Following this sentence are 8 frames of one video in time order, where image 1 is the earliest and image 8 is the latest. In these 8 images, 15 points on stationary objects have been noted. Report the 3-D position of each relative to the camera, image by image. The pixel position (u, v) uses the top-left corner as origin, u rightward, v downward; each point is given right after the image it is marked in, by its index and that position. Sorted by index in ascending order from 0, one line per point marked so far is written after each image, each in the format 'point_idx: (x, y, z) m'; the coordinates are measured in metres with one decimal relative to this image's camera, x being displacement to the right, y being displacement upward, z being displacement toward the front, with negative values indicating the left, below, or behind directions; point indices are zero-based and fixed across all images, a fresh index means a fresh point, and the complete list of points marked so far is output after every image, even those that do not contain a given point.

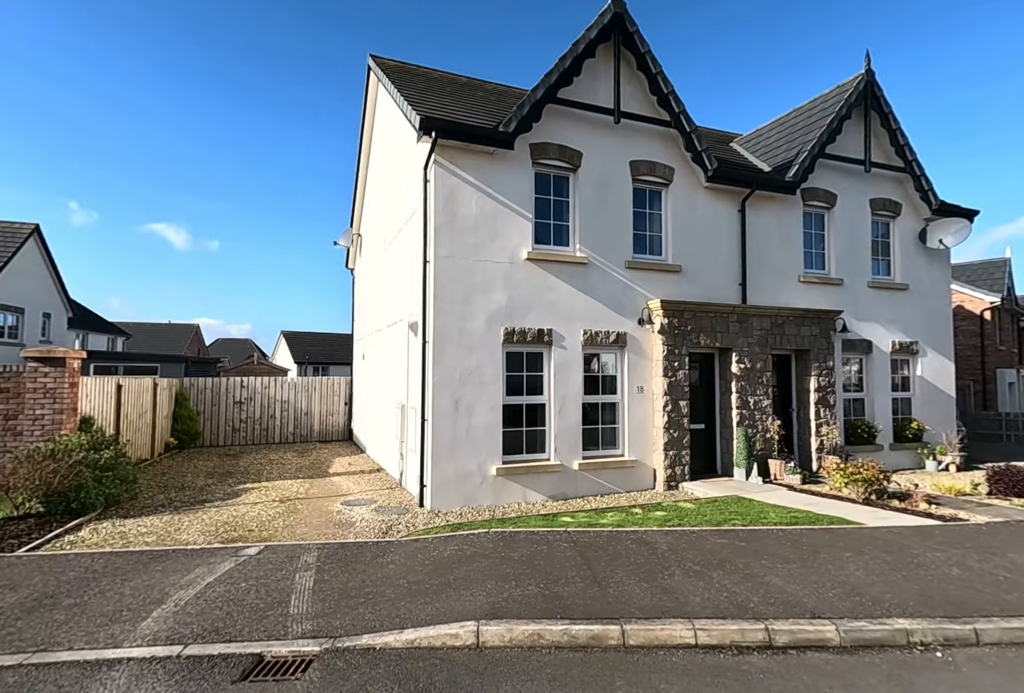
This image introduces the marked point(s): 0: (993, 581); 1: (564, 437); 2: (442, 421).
0: (+4.3, -2.1, +4.7) m
1: (+0.9, -1.6, +8.9) m
2: (-1.1, -1.2, +8.0) m
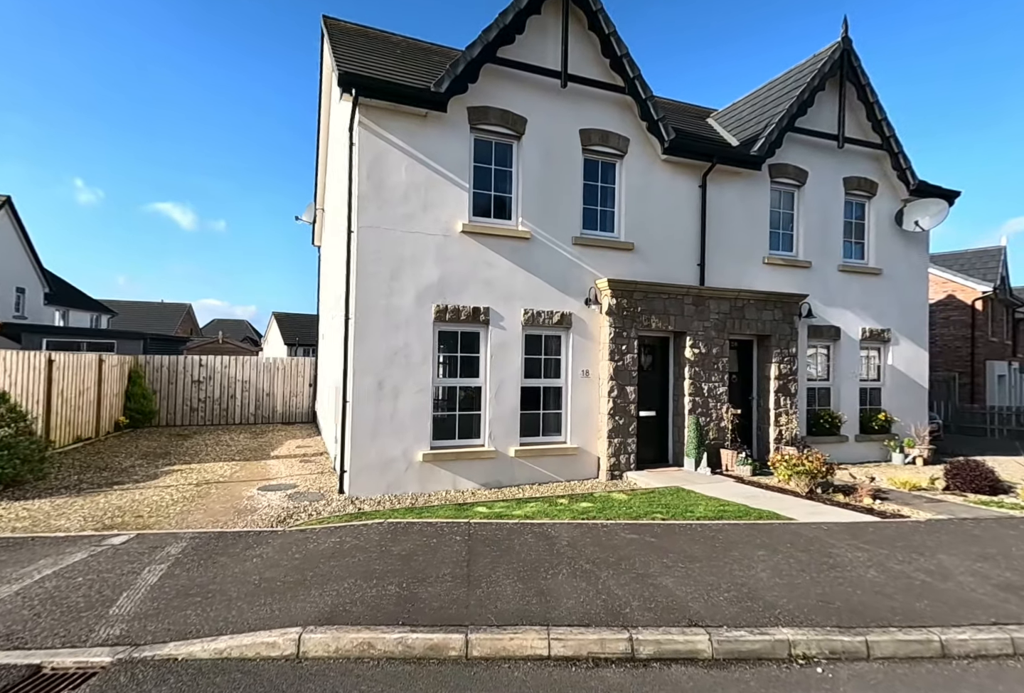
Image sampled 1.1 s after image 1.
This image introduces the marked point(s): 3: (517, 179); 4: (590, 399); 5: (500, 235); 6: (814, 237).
0: (+3.2, -2.0, +4.3) m
1: (-0.2, -1.2, +8.4) m
2: (-2.1, -0.8, +7.5) m
3: (+0.1, +2.8, +8.7) m
4: (+1.3, -0.9, +9.1) m
5: (-0.2, +1.8, +8.5) m
6: (+6.4, +2.3, +11.0) m
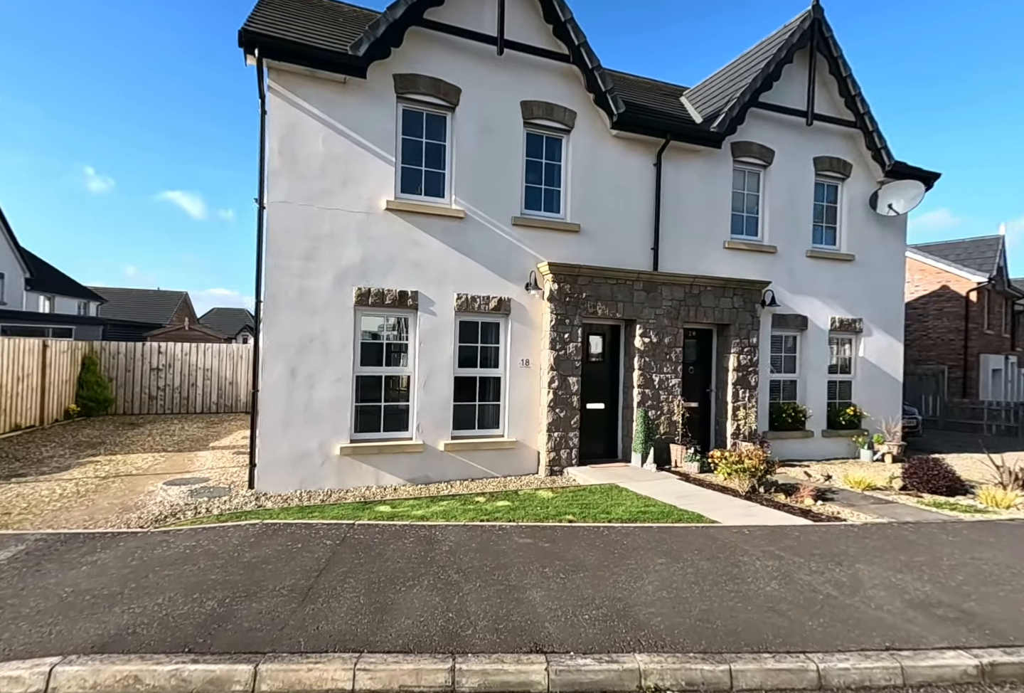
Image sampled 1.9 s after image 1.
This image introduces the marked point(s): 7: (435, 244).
0: (+2.1, -1.9, +3.8) m
1: (-1.3, -1.0, +7.9) m
2: (-3.2, -0.6, +7.0) m
3: (-0.9, +3.0, +8.1) m
4: (+0.3, -0.7, +8.6) m
5: (-1.2, +2.0, +7.9) m
6: (+5.4, +2.5, +10.4) m
7: (-1.2, +1.6, +8.0) m
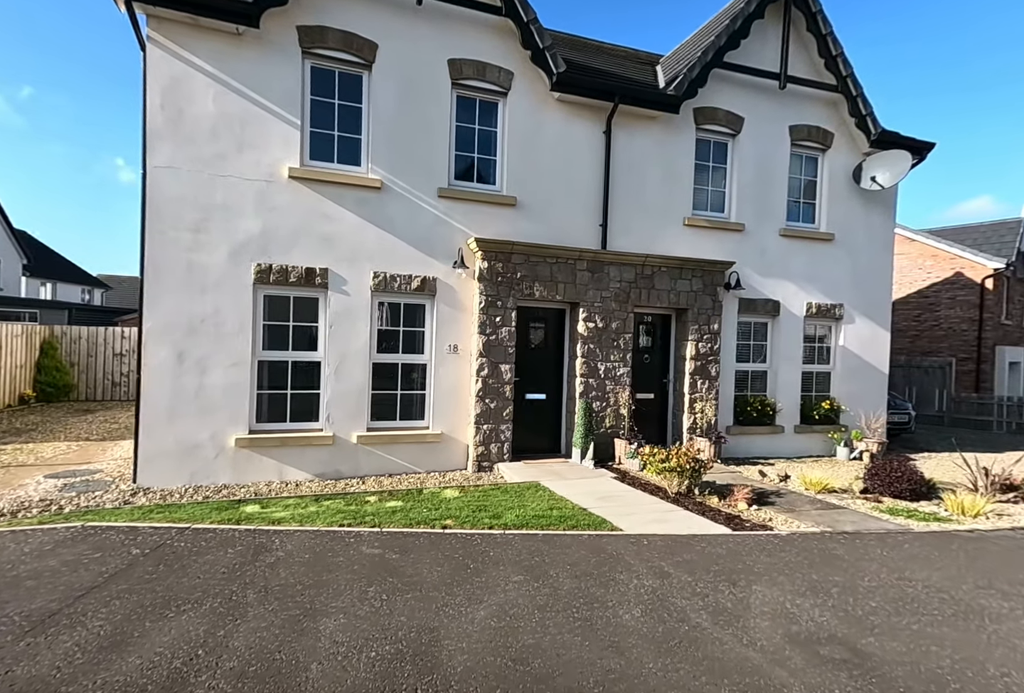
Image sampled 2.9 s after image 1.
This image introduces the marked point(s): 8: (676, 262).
0: (+0.9, -1.7, +3.1) m
1: (-2.4, -0.8, +7.3) m
2: (-4.4, -0.4, +6.4) m
3: (-2.0, +3.2, +7.4) m
4: (-0.8, -0.5, +7.9) m
5: (-2.3, +2.2, +7.2) m
6: (+4.3, +2.7, +9.4) m
7: (-2.3, +1.8, +7.3) m
8: (+2.7, +1.4, +8.7) m
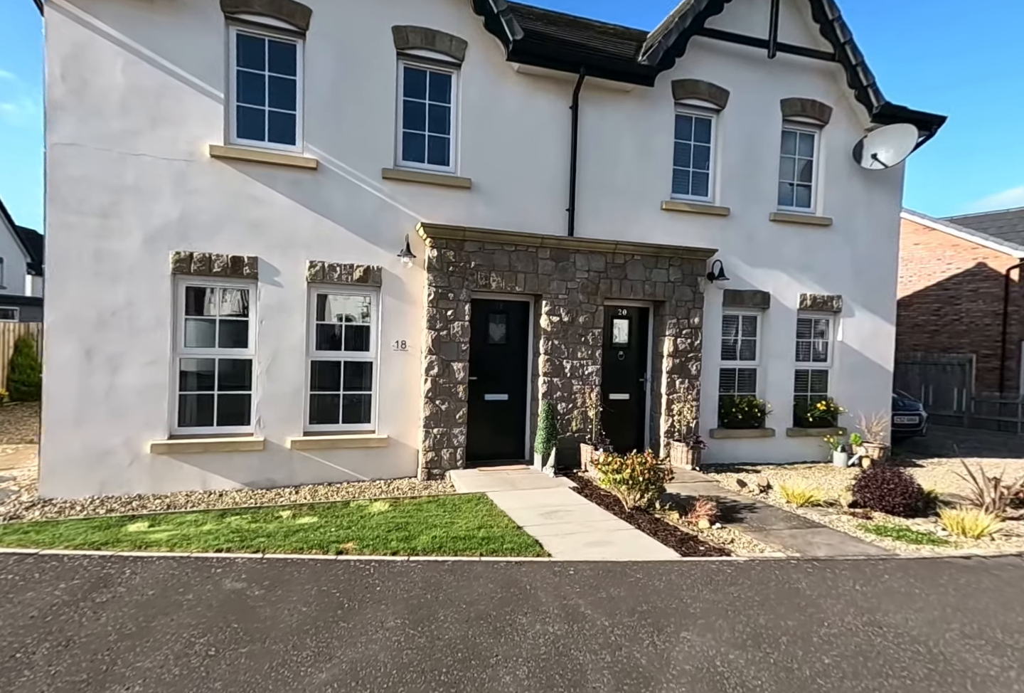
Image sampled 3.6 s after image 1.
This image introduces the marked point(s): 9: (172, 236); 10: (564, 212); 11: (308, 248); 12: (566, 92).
0: (+0.1, -1.7, +2.3) m
1: (-3.0, -0.8, +6.7) m
2: (-5.0, -0.4, +5.9) m
3: (-2.7, +3.2, +6.7) m
4: (-1.5, -0.4, +7.2) m
5: (-3.0, +2.3, +6.6) m
6: (+3.7, +2.8, +8.6) m
7: (-2.9, +1.8, +6.6) m
8: (+2.1, +1.5, +8.0) m
9: (-4.0, +1.3, +6.2) m
10: (+0.8, +2.0, +7.9) m
11: (-2.6, +1.3, +6.8) m
12: (+0.8, +3.8, +7.8) m
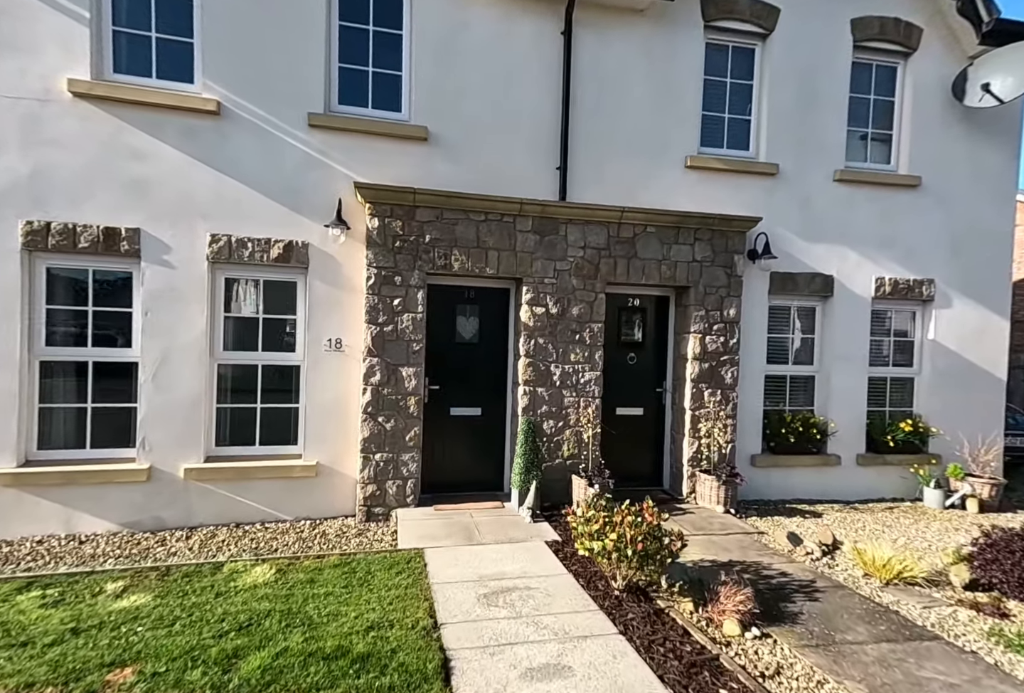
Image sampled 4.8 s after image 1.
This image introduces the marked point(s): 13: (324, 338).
0: (-0.7, -1.7, +0.6) m
1: (-3.4, -0.8, +5.1) m
2: (-5.5, -0.4, +4.5) m
3: (-3.1, +3.3, +5.2) m
4: (-1.8, -0.4, +5.6) m
5: (-3.4, +2.3, +5.0) m
6: (+3.5, +2.8, +6.5) m
7: (-3.3, +1.9, +5.1) m
8: (+1.8, +1.5, +6.0) m
9: (-4.4, +1.3, +4.8) m
10: (+0.5, +2.0, +6.0) m
11: (-3.0, +1.3, +5.2) m
12: (+0.5, +3.8, +5.9) m
13: (-2.0, +0.1, +5.5) m
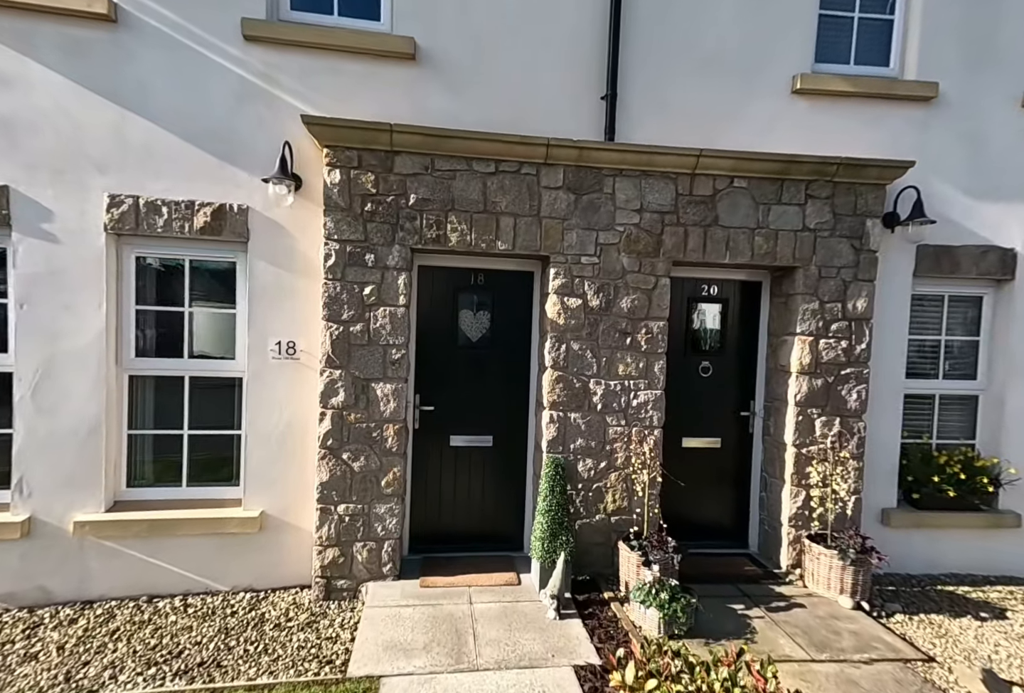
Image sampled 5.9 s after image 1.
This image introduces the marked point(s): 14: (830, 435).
0: (-1.0, -1.8, -1.1) m
1: (-3.3, -0.8, +3.7) m
2: (-5.4, -0.4, +3.3) m
3: (-2.9, +3.2, +3.6) m
4: (-1.6, -0.5, +4.0) m
5: (-3.3, +2.2, +3.5) m
6: (+3.7, +2.7, +4.4) m
7: (-3.2, +1.8, +3.6) m
8: (+2.0, +1.4, +4.1) m
9: (-4.3, +1.3, +3.4) m
10: (+0.7, +2.0, +4.2) m
11: (-2.9, +1.2, +3.7) m
12: (+0.7, +3.7, +4.0) m
13: (-1.8, 0.0, +4.0) m
14: (+2.6, -0.7, +4.2) m
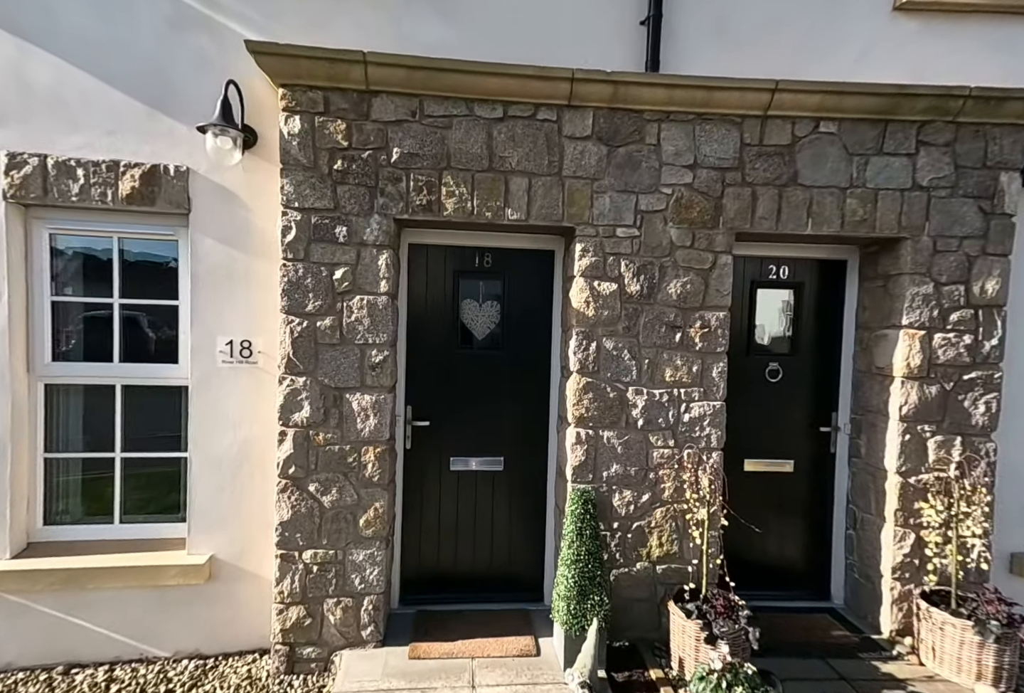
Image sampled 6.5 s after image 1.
0: (-1.1, -1.8, -1.9) m
1: (-3.2, -0.8, +2.9) m
2: (-5.3, -0.4, +2.6) m
3: (-2.9, +3.2, +2.8) m
4: (-1.6, -0.5, +3.1) m
5: (-3.2, +2.2, +2.7) m
6: (+3.8, +2.8, +3.3) m
7: (-3.1, +1.8, +2.8) m
8: (+2.1, +1.4, +3.0) m
9: (-4.3, +1.2, +2.6) m
10: (+0.8, +2.0, +3.2) m
11: (-2.8, +1.2, +2.9) m
12: (+0.8, +3.7, +3.1) m
13: (-1.7, 0.0, +3.1) m
14: (+2.7, -0.7, +3.2) m
